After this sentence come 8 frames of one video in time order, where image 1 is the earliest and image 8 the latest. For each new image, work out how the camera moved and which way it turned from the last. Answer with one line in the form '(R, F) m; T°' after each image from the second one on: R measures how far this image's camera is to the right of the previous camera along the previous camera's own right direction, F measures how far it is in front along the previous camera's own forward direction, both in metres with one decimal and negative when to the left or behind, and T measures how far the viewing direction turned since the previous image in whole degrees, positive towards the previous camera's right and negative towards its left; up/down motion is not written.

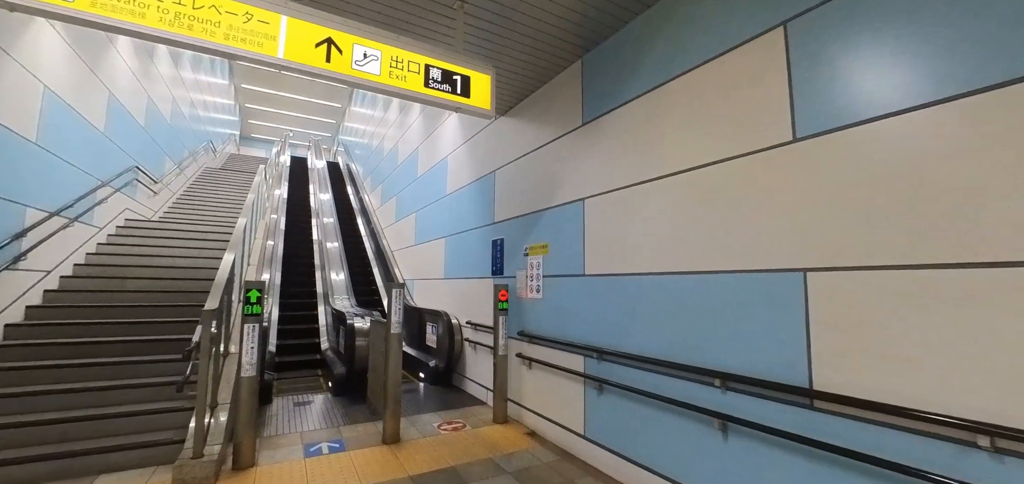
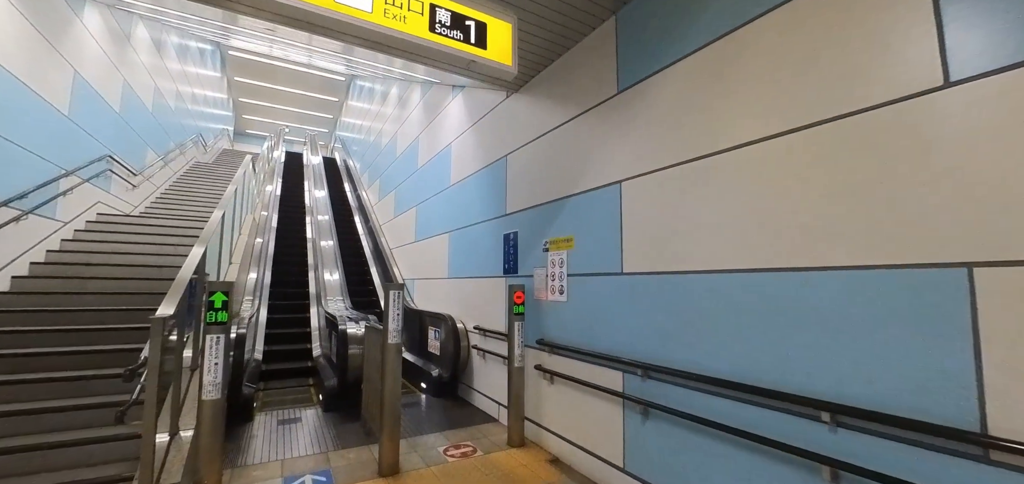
(-0.1, +0.5) m; 0°
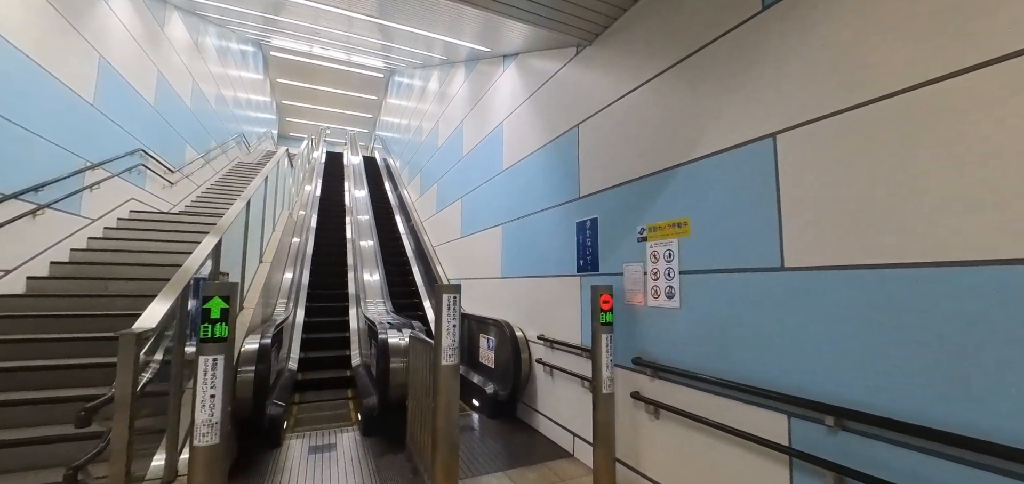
(-0.3, +0.7) m; -5°
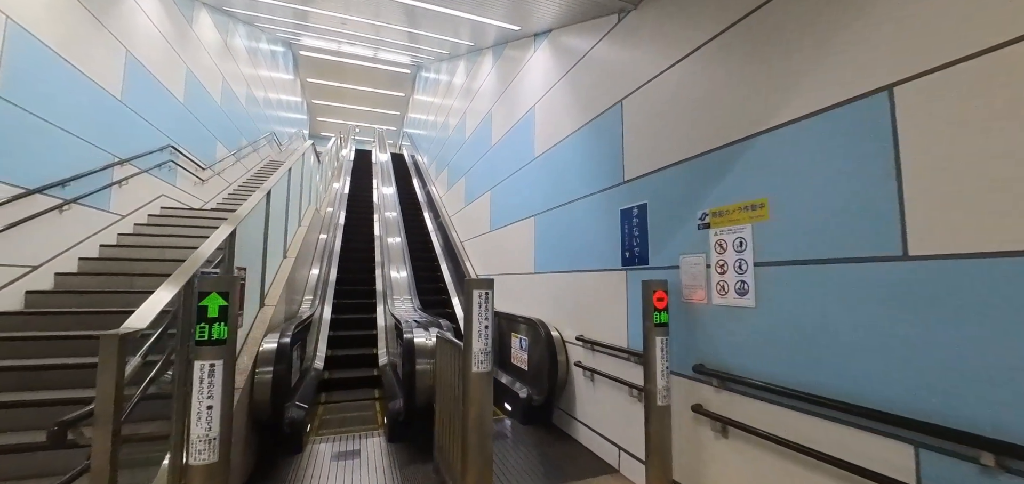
(-0.1, +0.3) m; -4°
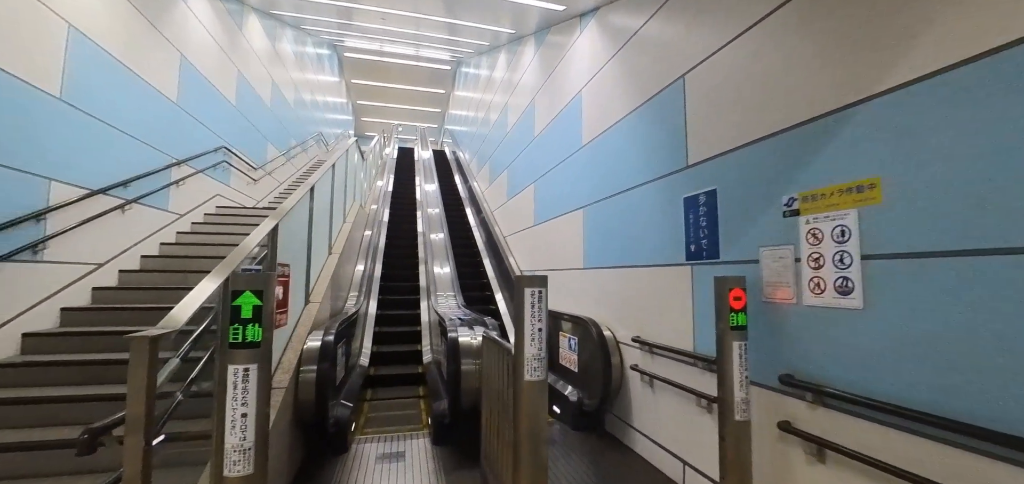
(-0.1, +0.2) m; -6°
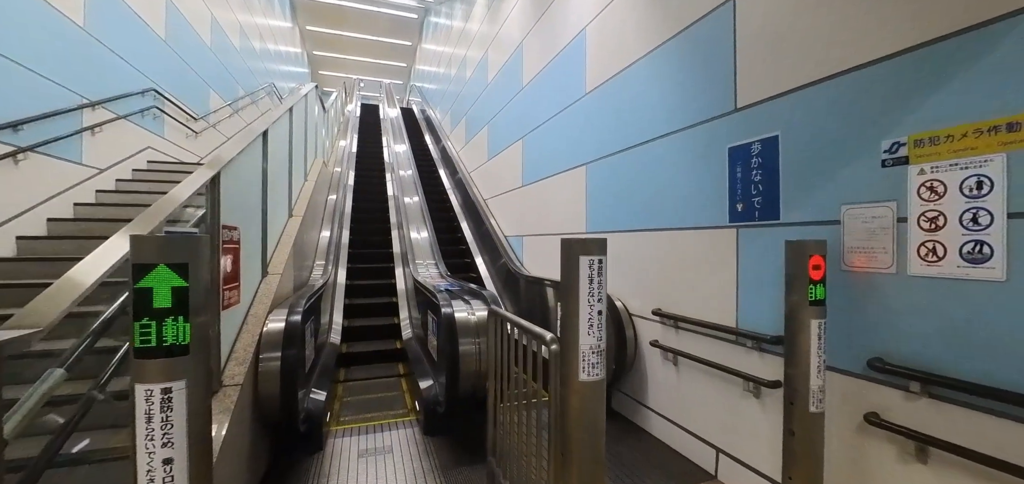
(-0.2, +0.4) m; +5°
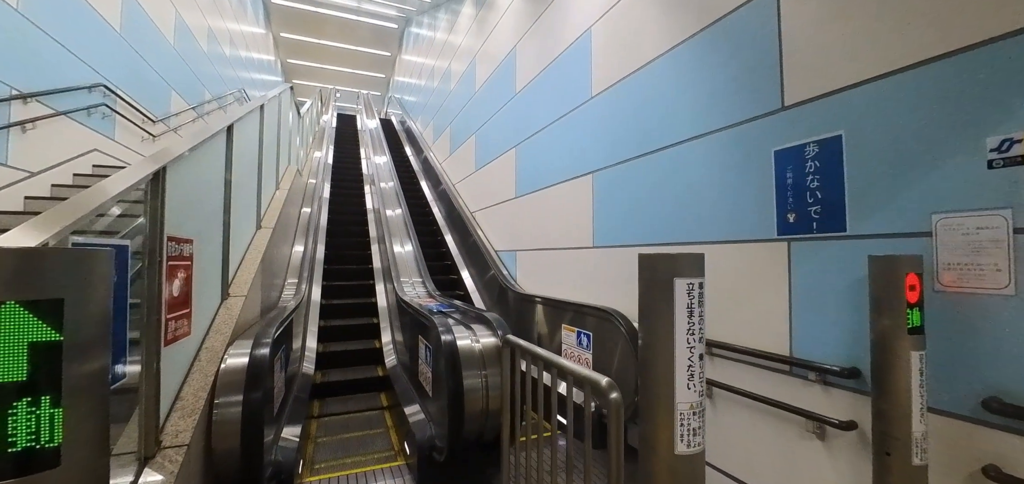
(-0.2, +0.3) m; +3°
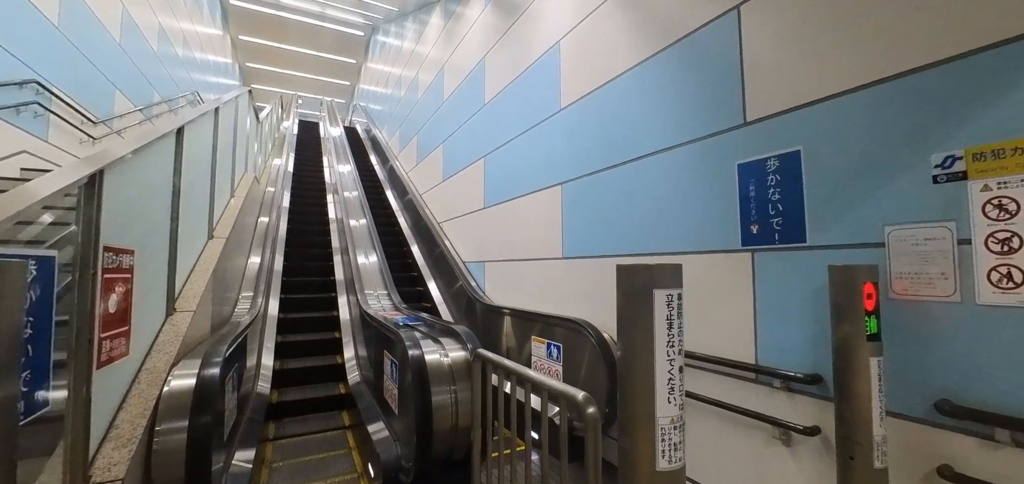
(0.0, 0.0) m; +5°
